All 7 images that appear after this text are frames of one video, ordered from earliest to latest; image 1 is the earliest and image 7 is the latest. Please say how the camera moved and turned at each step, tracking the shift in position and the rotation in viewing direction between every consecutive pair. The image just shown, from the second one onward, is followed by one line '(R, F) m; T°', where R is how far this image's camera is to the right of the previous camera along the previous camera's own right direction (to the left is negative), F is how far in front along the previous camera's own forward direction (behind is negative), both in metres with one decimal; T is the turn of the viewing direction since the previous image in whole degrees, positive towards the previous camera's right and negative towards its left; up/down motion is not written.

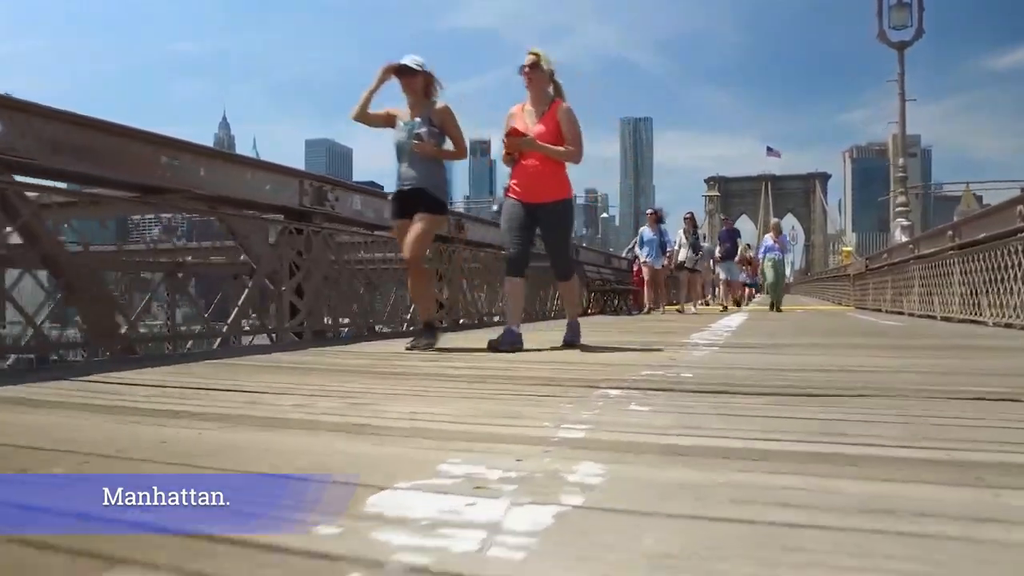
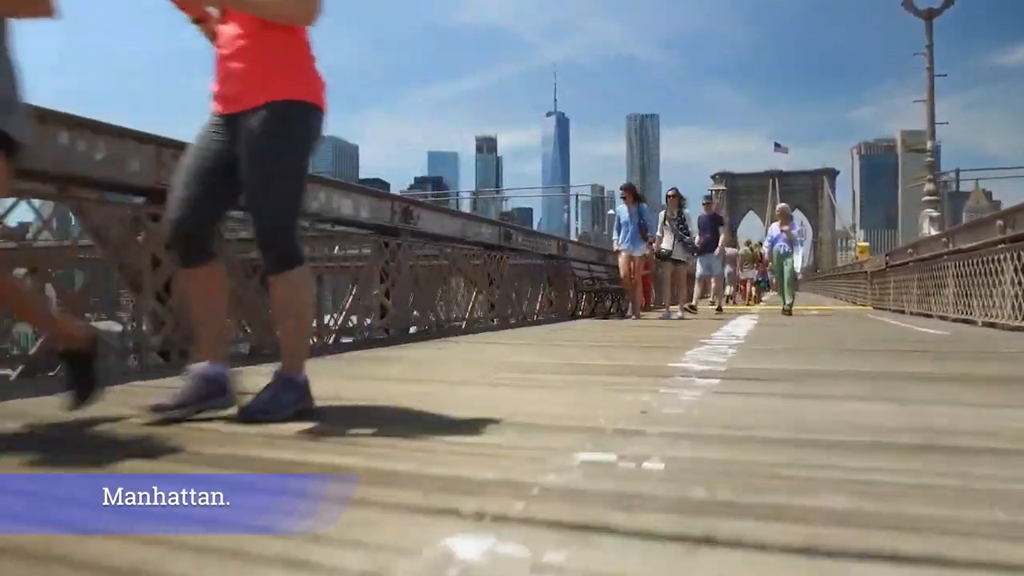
(+0.4, +1.4) m; 0°
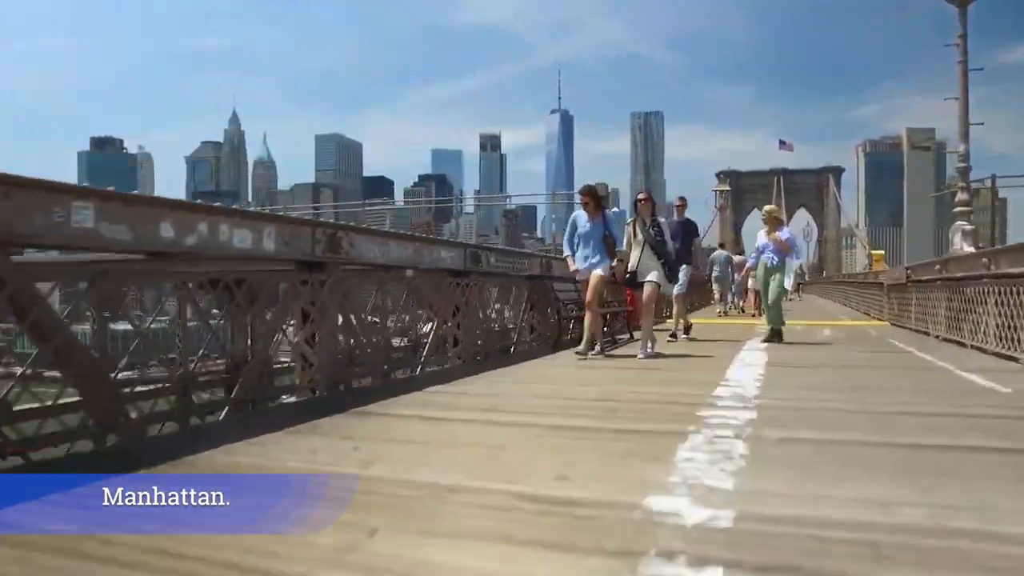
(+0.3, +1.3) m; 0°
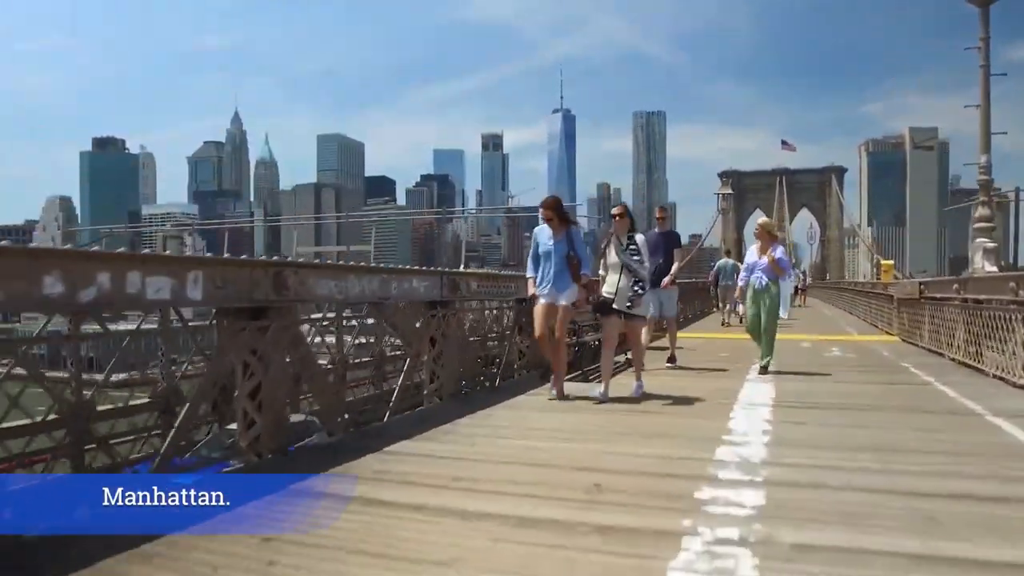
(+0.2, +0.7) m; 0°
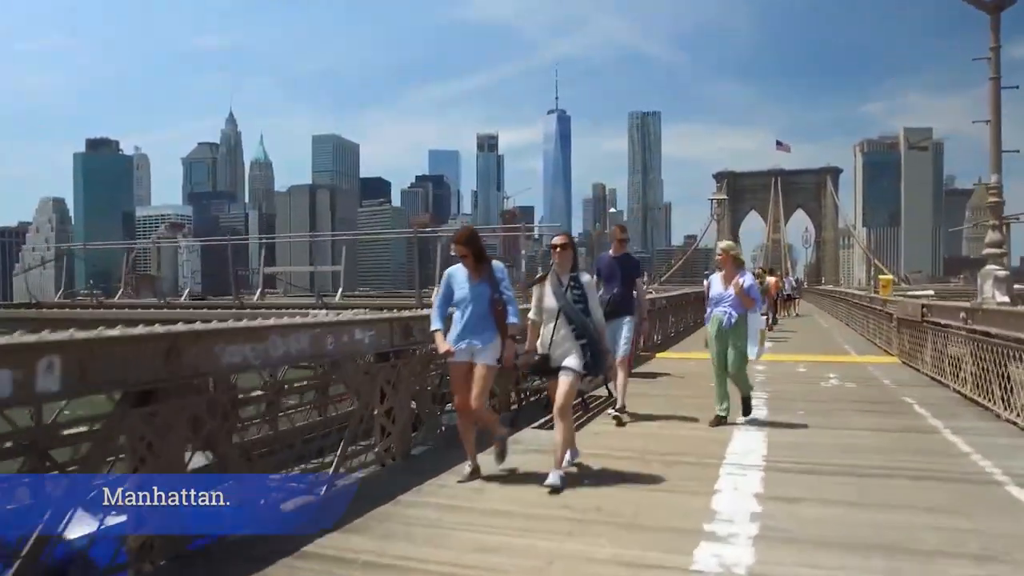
(+0.3, +0.8) m; 0°
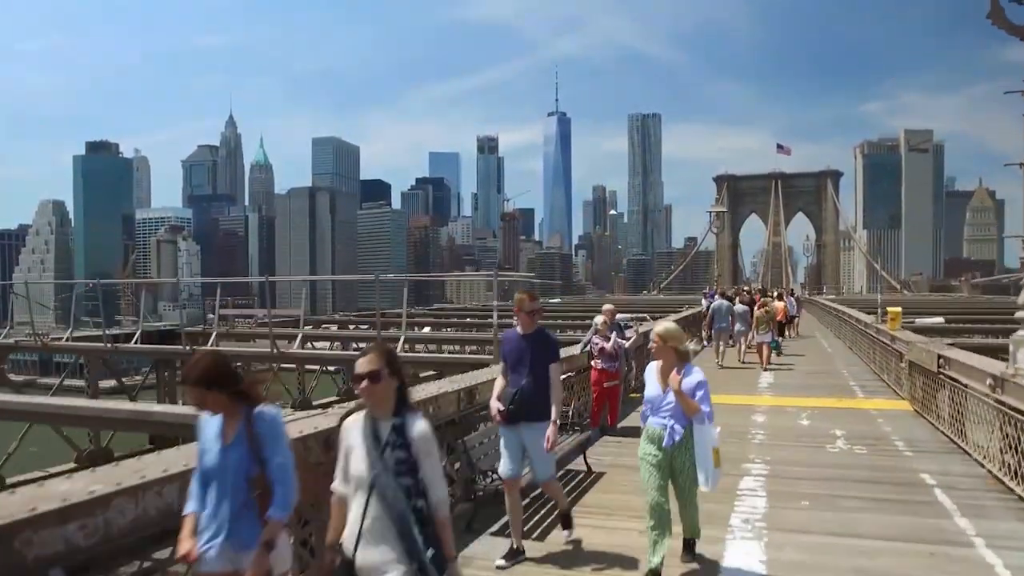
(+0.3, +1.1) m; 0°
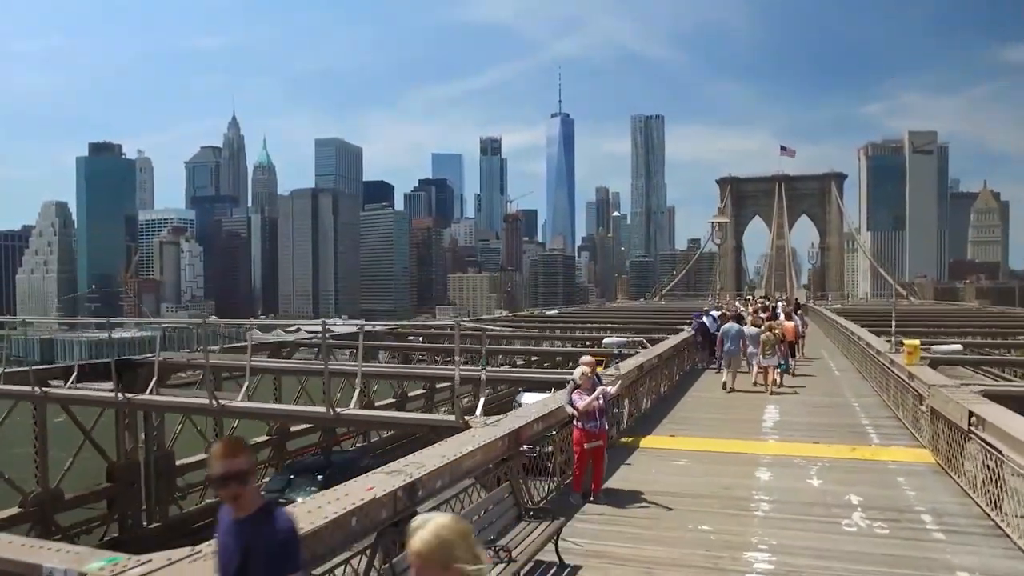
(+0.4, +1.4) m; 0°
